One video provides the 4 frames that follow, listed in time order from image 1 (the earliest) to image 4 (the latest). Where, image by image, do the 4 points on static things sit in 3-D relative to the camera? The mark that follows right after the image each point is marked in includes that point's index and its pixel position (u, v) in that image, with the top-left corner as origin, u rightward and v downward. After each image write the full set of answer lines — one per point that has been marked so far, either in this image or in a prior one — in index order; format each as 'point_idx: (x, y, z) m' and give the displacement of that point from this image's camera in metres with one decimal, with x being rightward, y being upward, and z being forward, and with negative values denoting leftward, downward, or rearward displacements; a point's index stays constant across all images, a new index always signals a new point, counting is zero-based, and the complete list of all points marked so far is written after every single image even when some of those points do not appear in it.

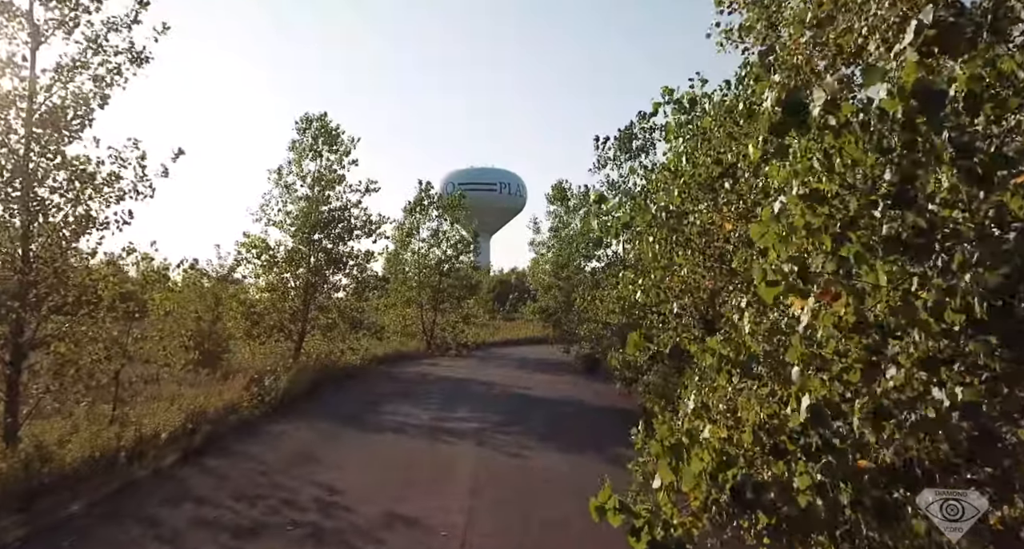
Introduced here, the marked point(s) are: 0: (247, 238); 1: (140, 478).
0: (-8.6, +1.2, +19.8) m
1: (-4.6, -2.6, +7.6) m
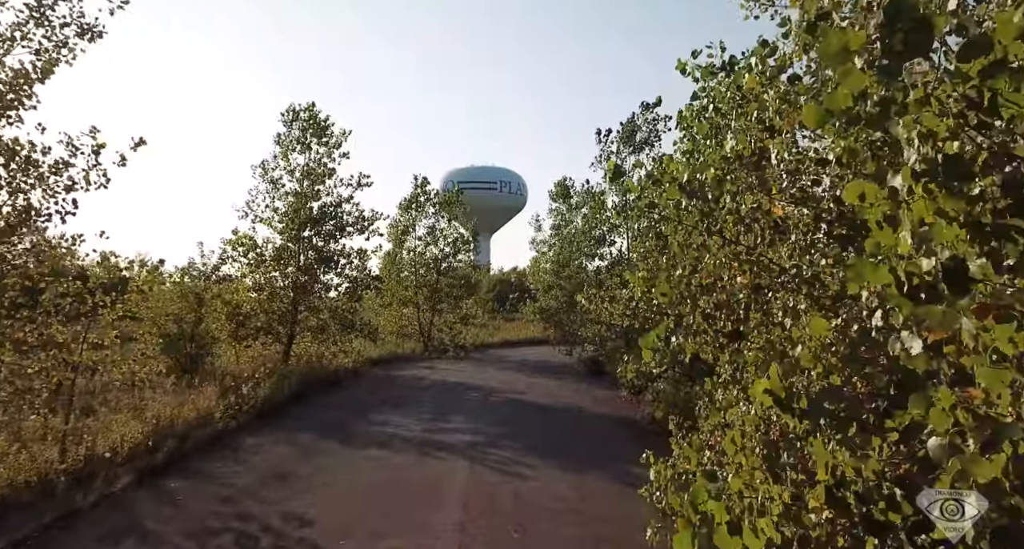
0: (-8.6, +1.2, +18.8) m
1: (-4.7, -2.5, +6.7) m
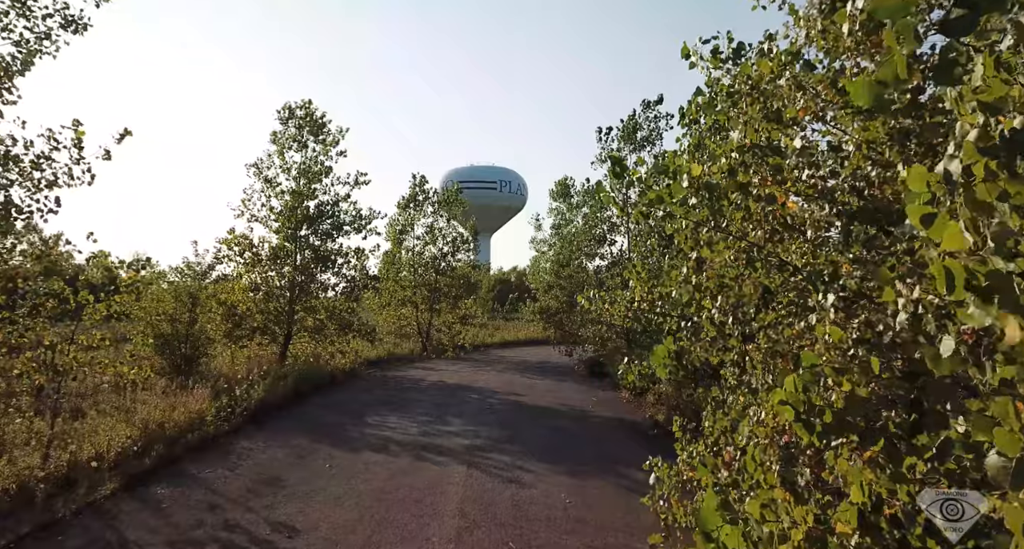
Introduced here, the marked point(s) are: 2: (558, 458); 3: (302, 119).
0: (-8.6, +1.2, +18.6) m
1: (-4.7, -2.5, +6.4) m
2: (+0.7, -2.9, +9.7) m
3: (-6.8, +5.0, +19.8) m
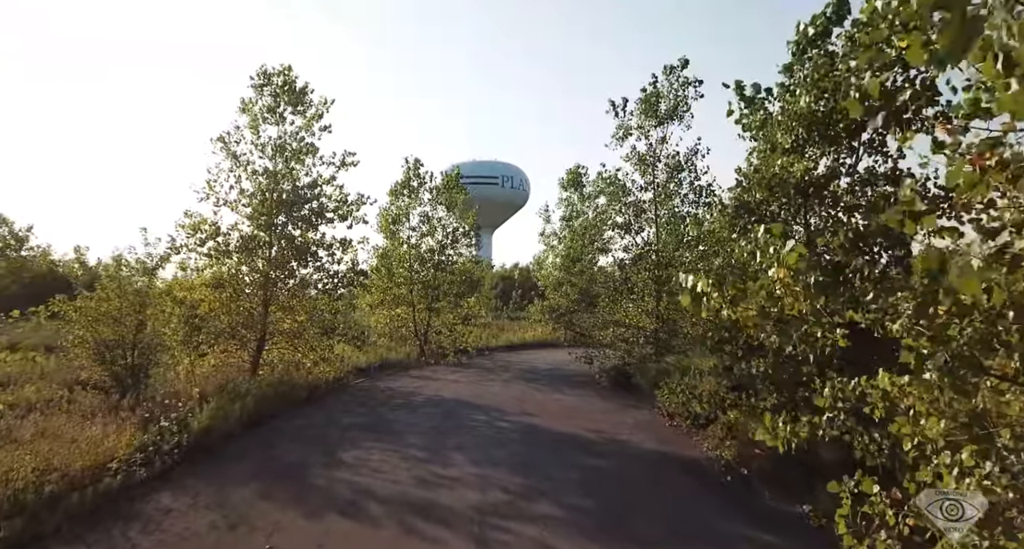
0: (-8.3, +1.4, +15.7) m
1: (-4.4, -2.4, +3.5) m
2: (+1.0, -2.8, +6.8) m
3: (-6.5, +5.2, +16.9) m
